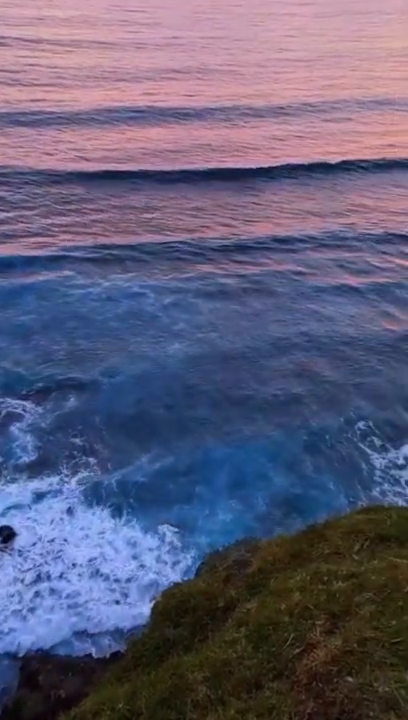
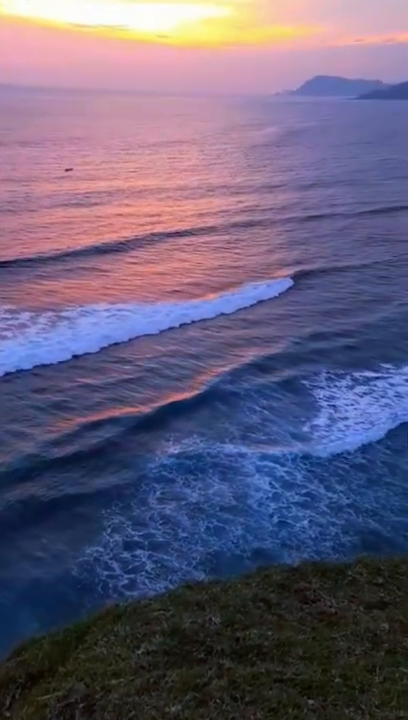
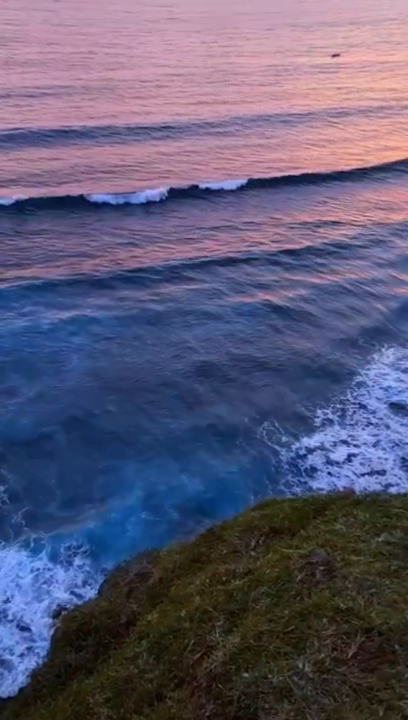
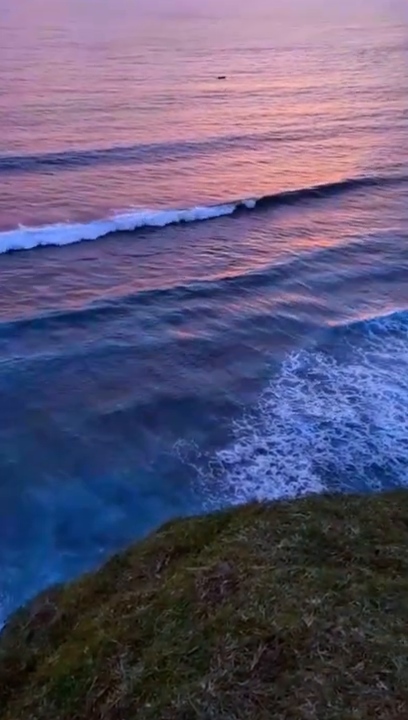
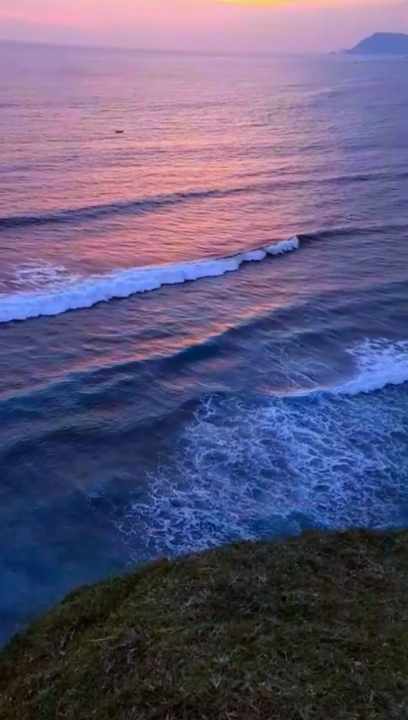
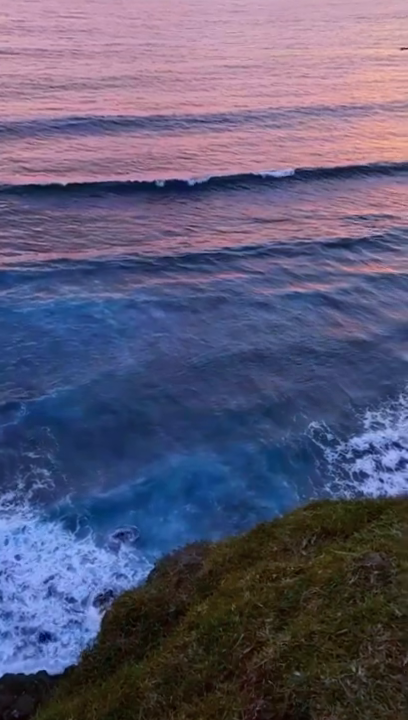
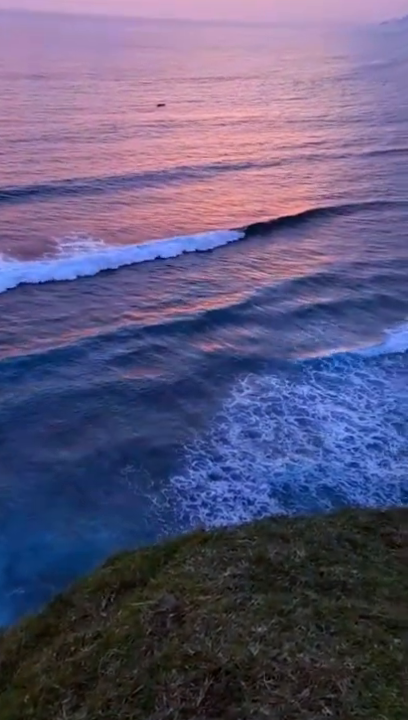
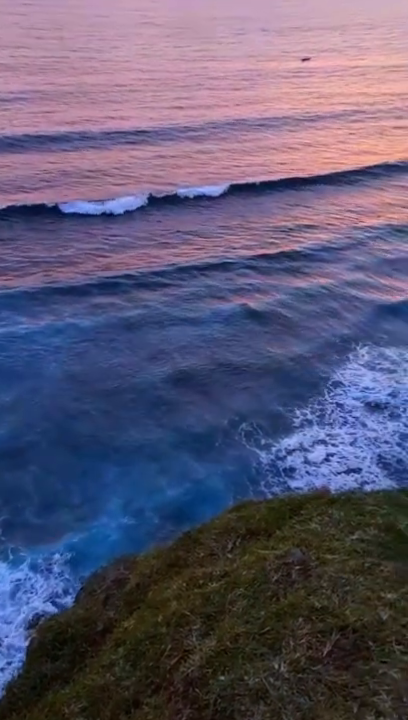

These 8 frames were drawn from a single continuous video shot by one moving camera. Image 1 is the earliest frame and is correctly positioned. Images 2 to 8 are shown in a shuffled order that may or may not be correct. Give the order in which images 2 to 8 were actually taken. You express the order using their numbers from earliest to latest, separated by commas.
6, 3, 8, 4, 7, 5, 2
